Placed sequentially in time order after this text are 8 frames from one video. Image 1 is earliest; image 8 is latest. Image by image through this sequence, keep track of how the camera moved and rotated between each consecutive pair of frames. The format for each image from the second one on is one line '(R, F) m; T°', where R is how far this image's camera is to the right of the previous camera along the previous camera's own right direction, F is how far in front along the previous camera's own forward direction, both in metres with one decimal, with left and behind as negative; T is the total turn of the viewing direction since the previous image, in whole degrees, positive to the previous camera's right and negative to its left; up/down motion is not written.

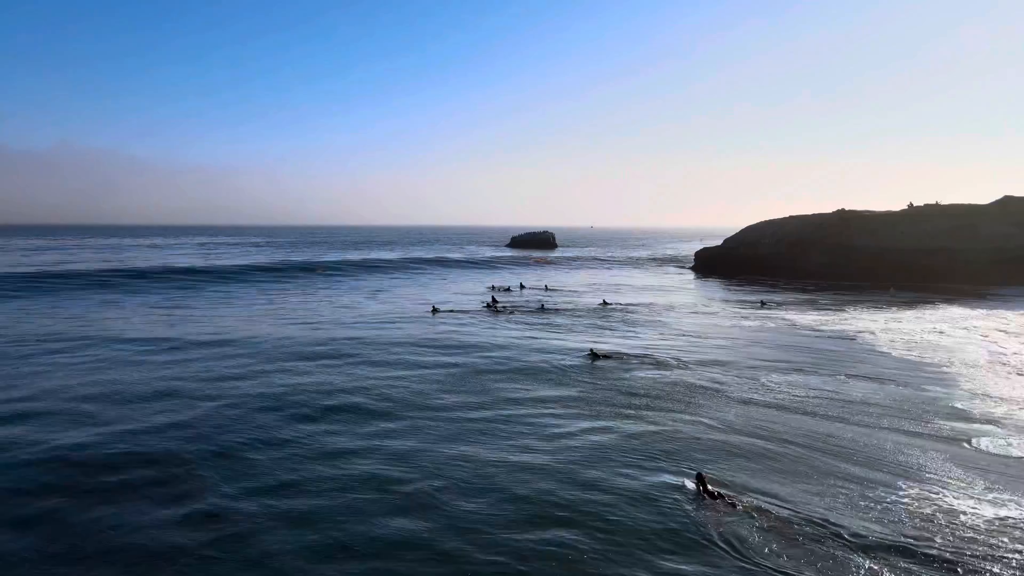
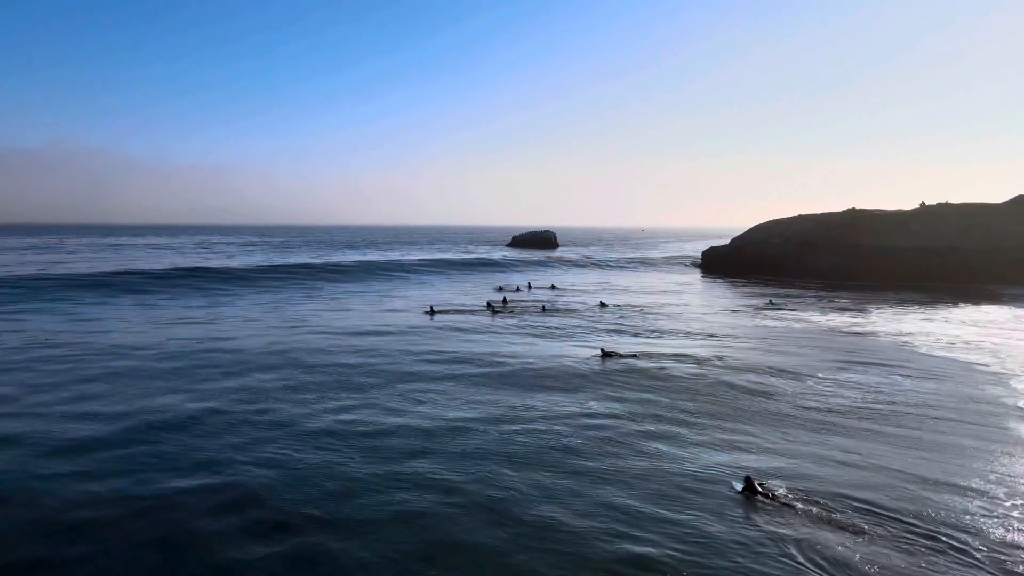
(-0.8, +1.4) m; 0°
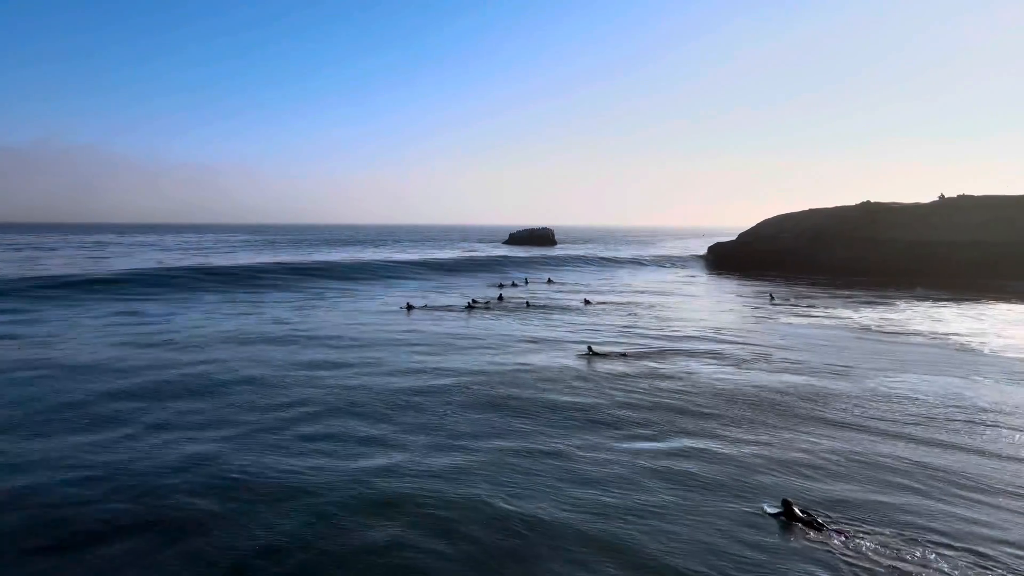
(+0.3, +3.4) m; 0°
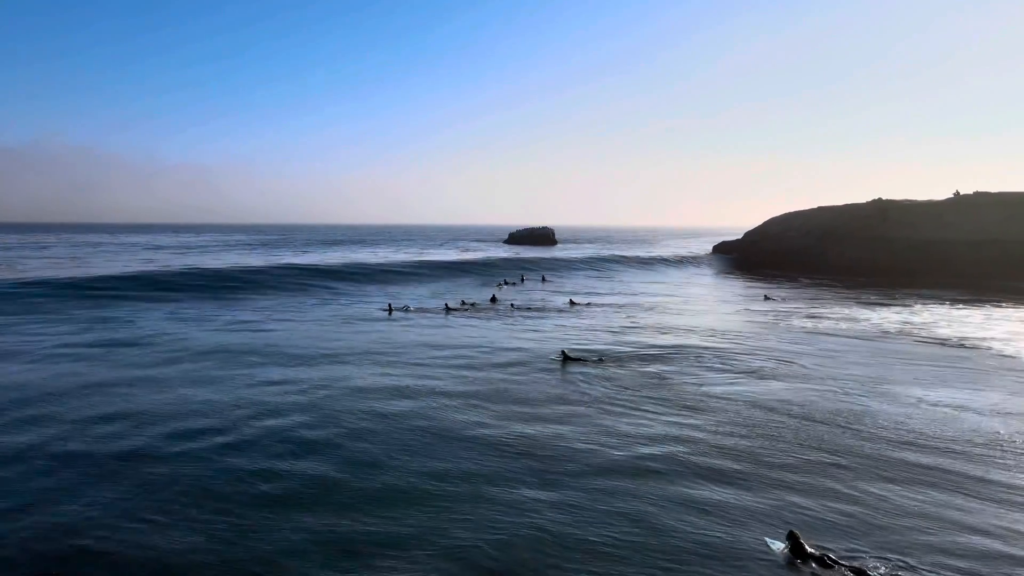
(+0.6, +2.1) m; 0°
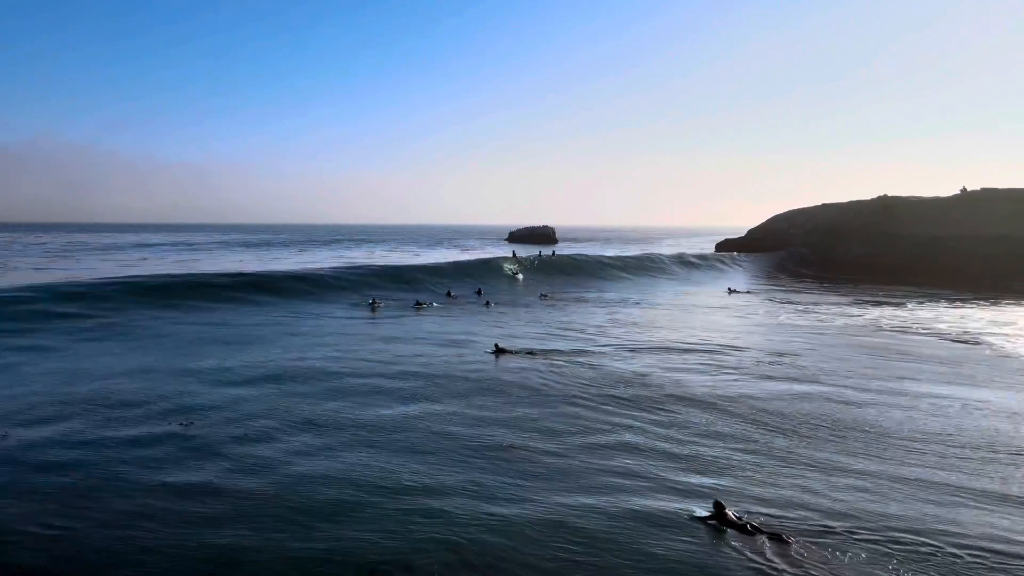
(+0.9, +0.9) m; -1°
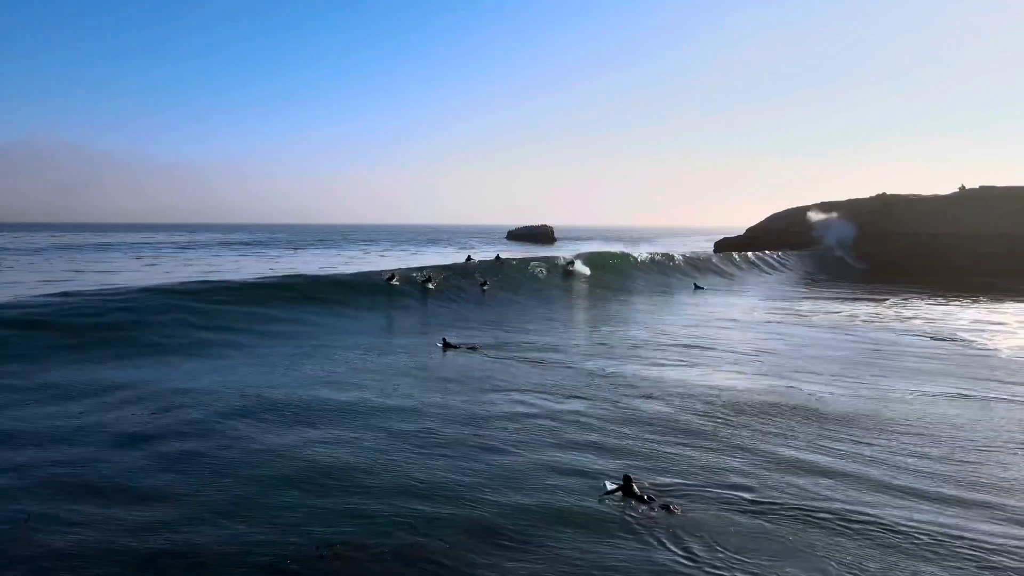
(+0.6, 0.0) m; 0°
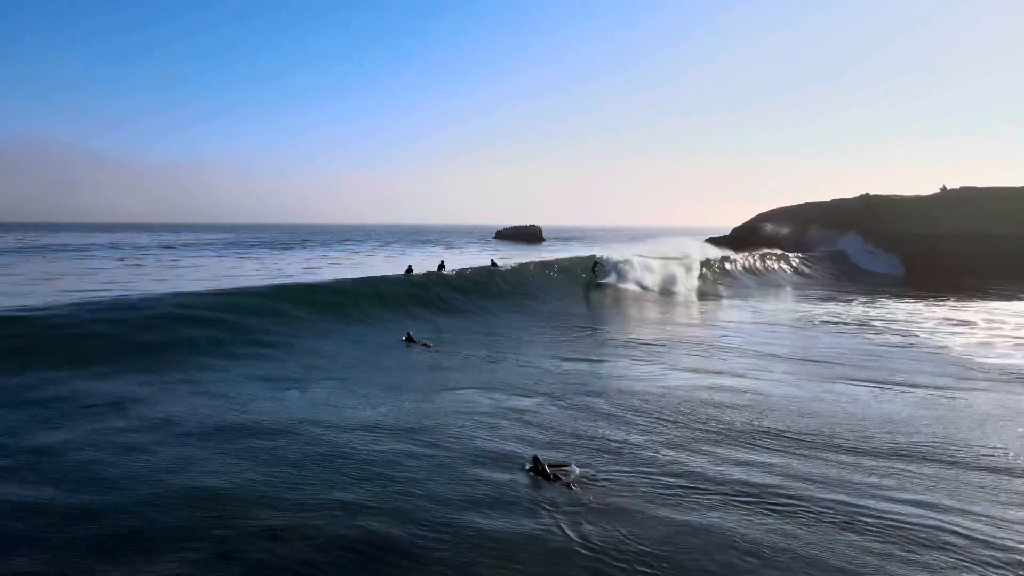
(+0.5, -0.1) m; +1°
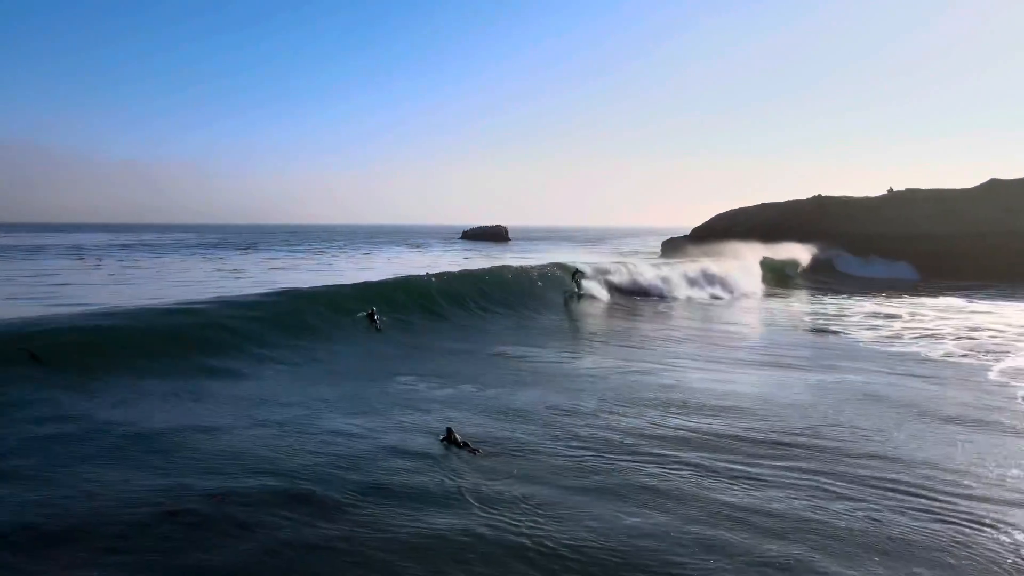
(+0.6, -0.5) m; +3°
